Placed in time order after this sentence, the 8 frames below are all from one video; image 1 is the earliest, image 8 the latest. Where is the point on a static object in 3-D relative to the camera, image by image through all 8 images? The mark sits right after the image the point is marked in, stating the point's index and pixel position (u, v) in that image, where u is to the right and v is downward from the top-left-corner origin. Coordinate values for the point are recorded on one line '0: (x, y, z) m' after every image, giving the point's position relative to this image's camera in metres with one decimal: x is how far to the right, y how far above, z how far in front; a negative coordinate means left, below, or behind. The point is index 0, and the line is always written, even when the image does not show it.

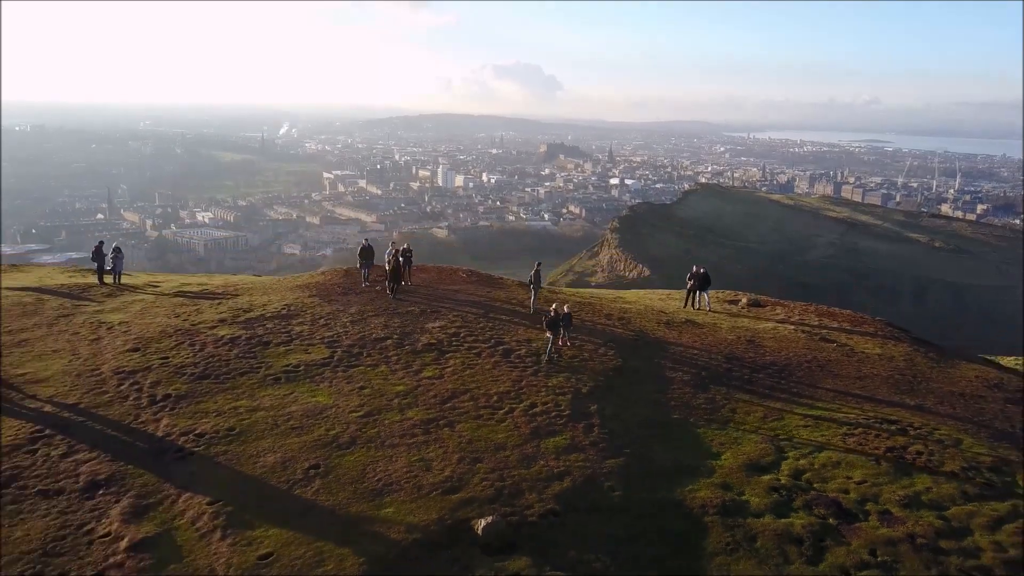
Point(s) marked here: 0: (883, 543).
0: (+4.0, -2.8, +7.0) m
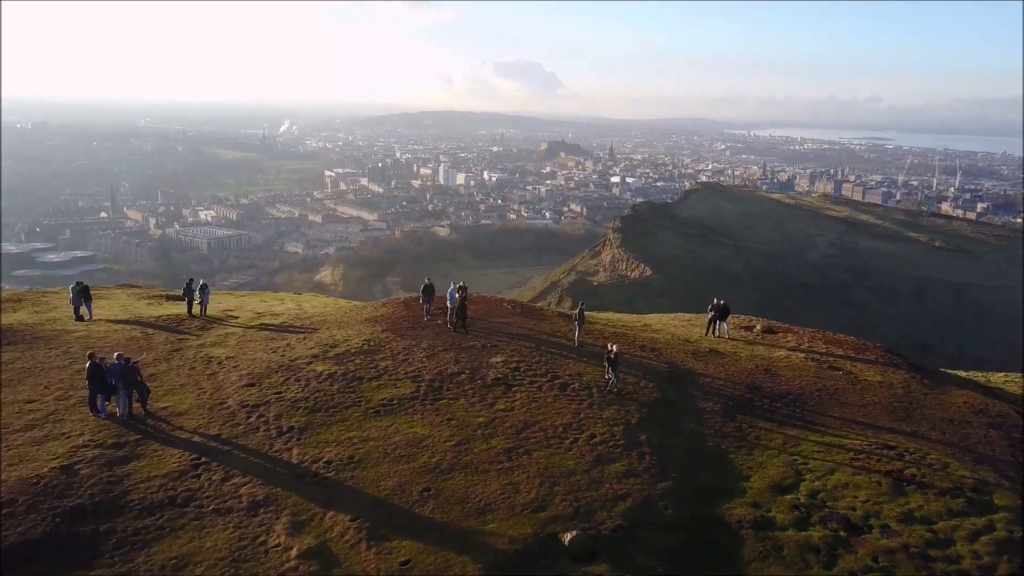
0: (+4.3, -3.1, +7.6) m
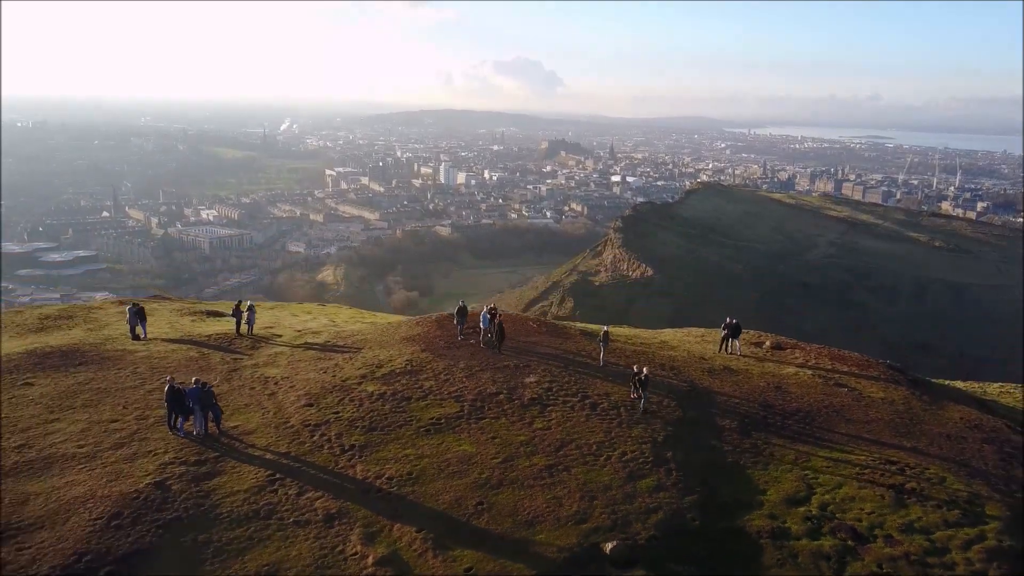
0: (+4.5, -3.2, +7.9) m
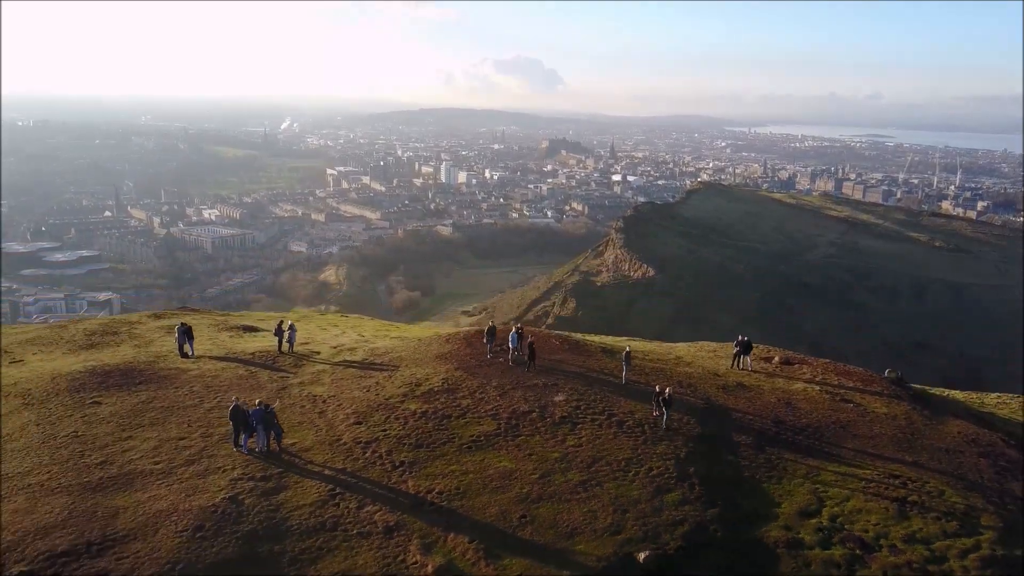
0: (+4.7, -3.4, +8.3) m
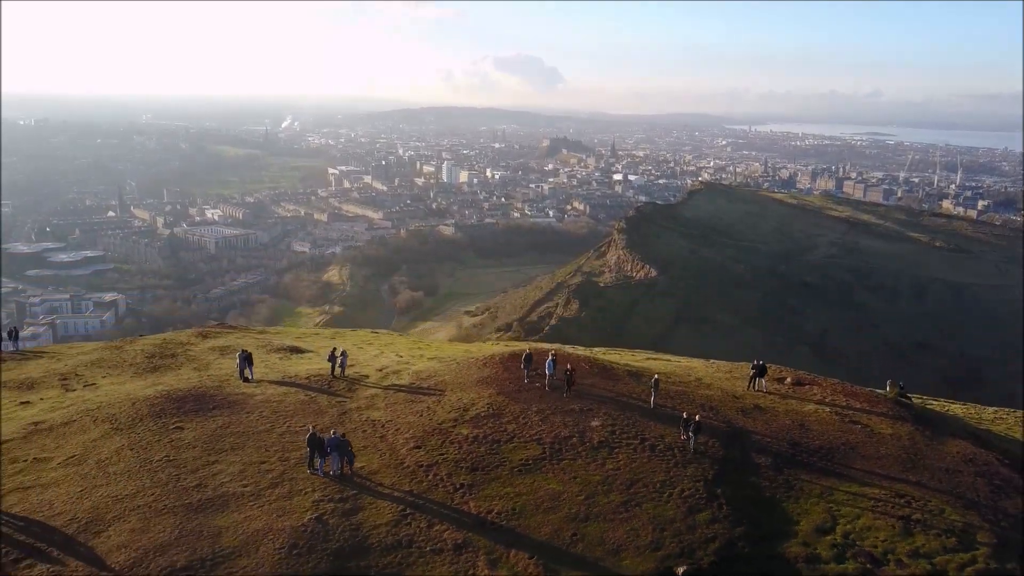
0: (+5.1, -3.7, +8.8) m
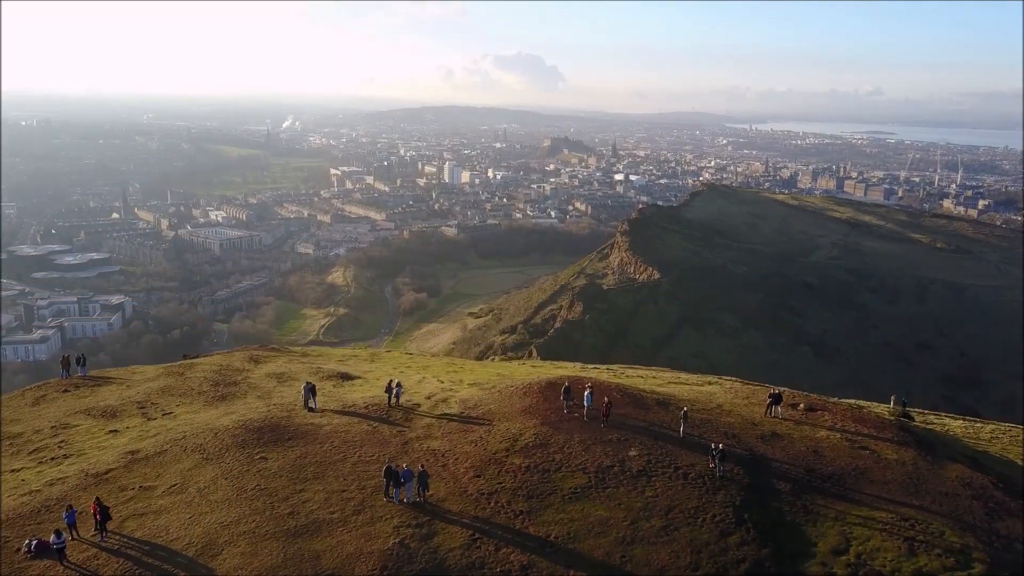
0: (+5.5, -4.1, +9.4) m
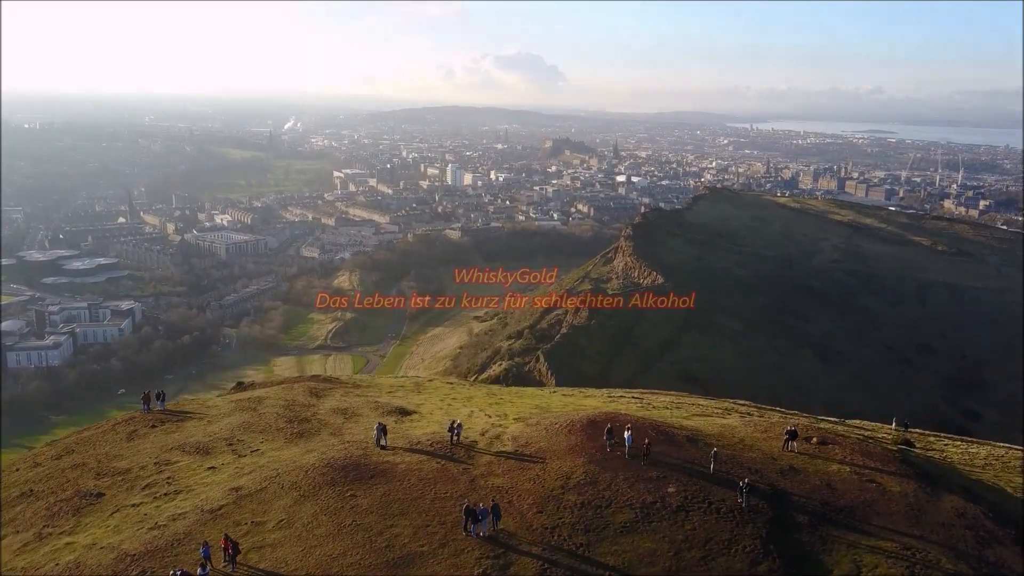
0: (+6.1, -4.7, +10.3) m
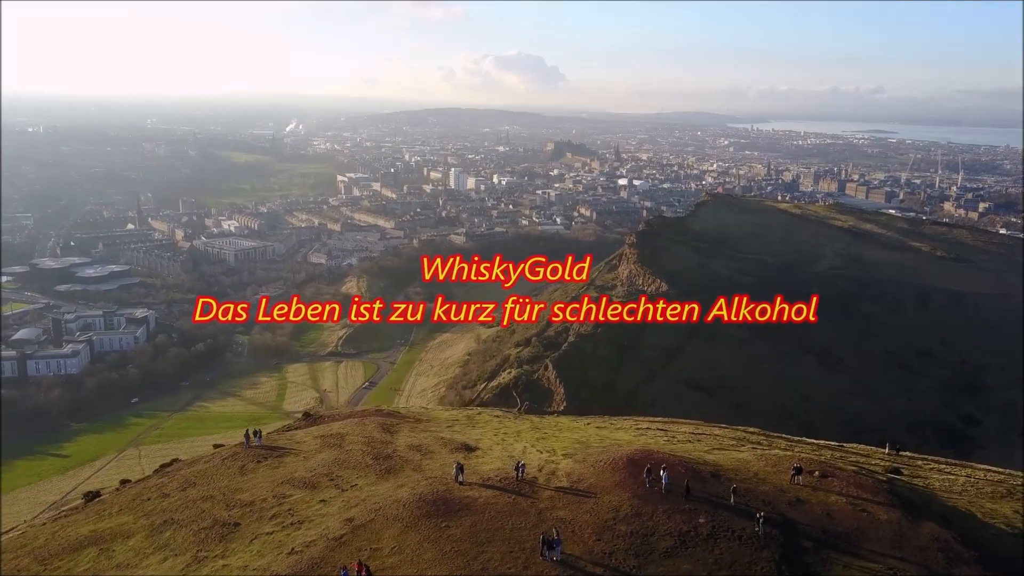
0: (+6.9, -5.5, +12.0) m
